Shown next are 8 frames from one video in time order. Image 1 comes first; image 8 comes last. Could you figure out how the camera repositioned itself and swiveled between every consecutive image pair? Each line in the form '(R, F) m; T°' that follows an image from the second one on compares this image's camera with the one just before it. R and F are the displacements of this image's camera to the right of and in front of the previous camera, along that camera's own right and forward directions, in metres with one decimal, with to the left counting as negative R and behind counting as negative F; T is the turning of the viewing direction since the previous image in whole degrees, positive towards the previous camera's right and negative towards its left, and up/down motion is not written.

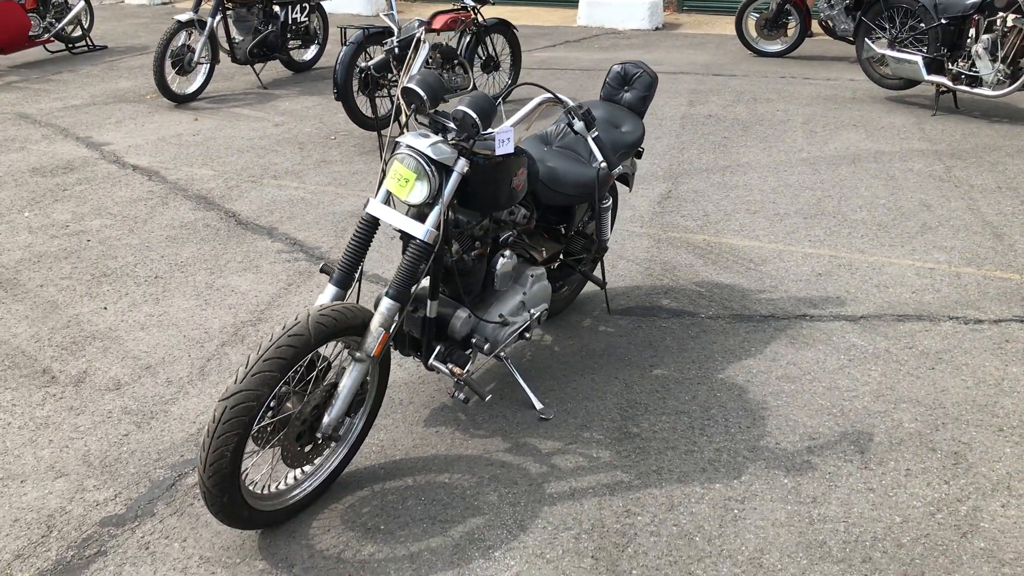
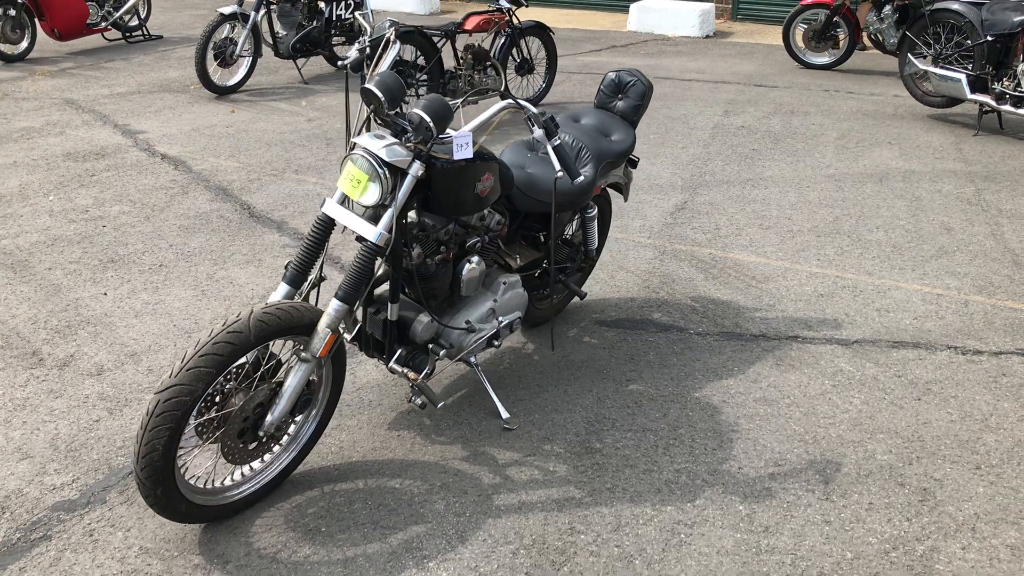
(+0.3, +0.1) m; -4°
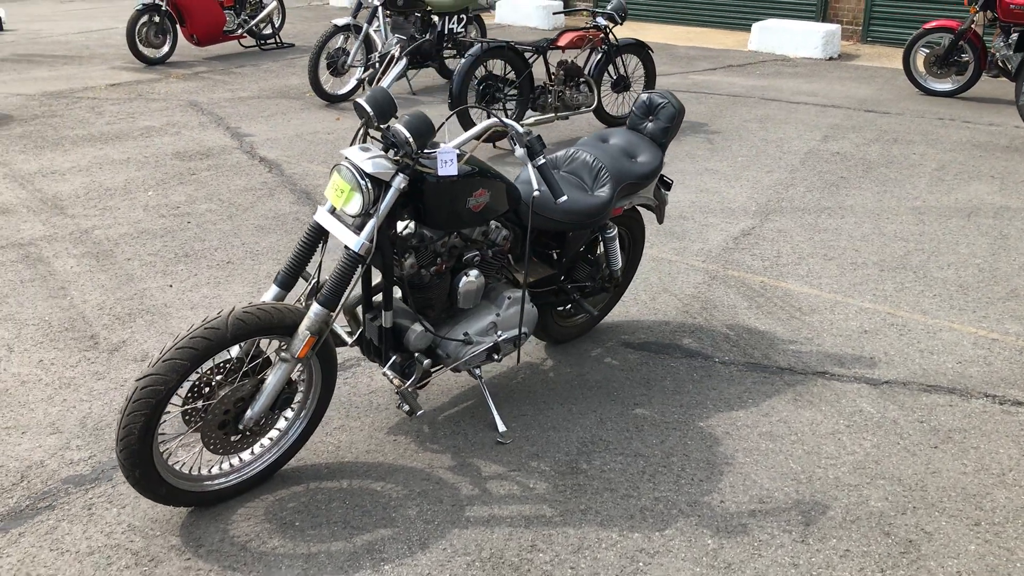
(+0.5, 0.0) m; -8°
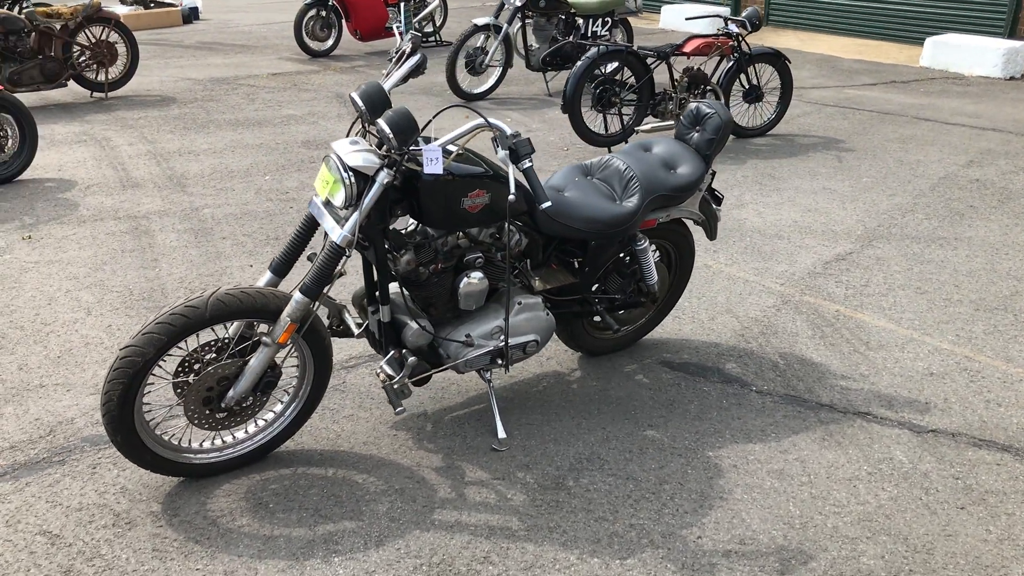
(+0.6, +0.1) m; -10°
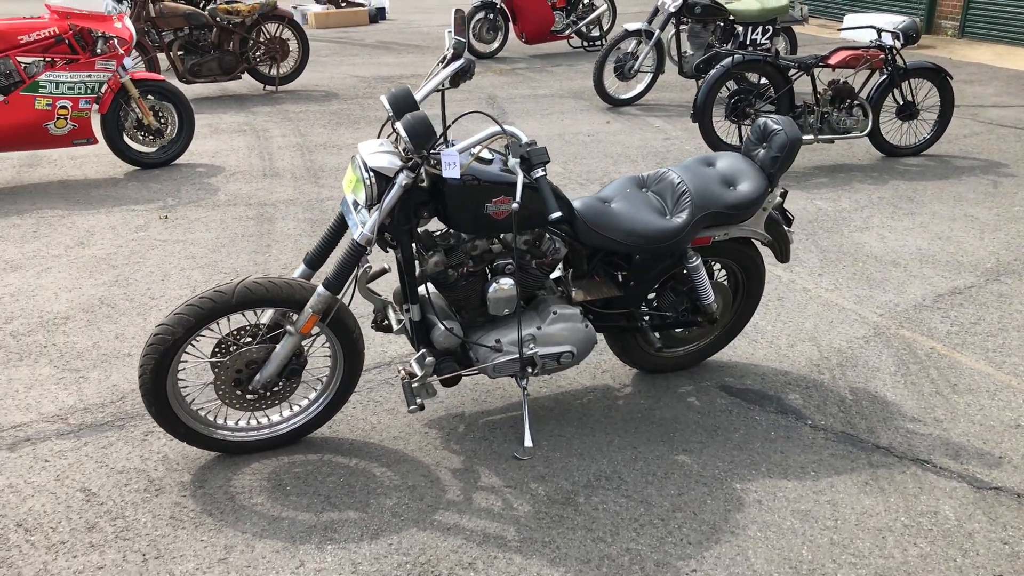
(+0.5, +0.1) m; -11°
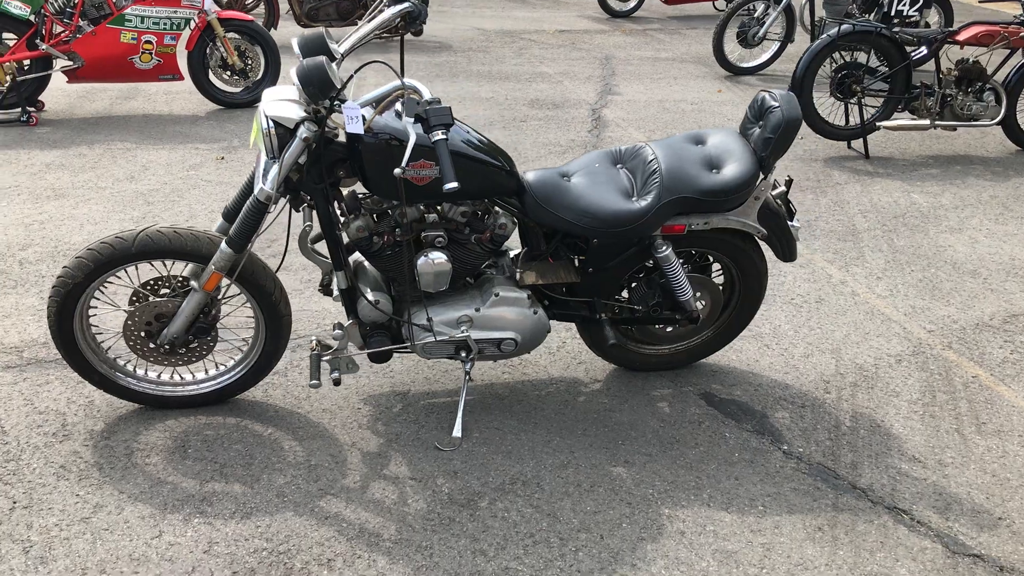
(+0.7, +0.4) m; -10°
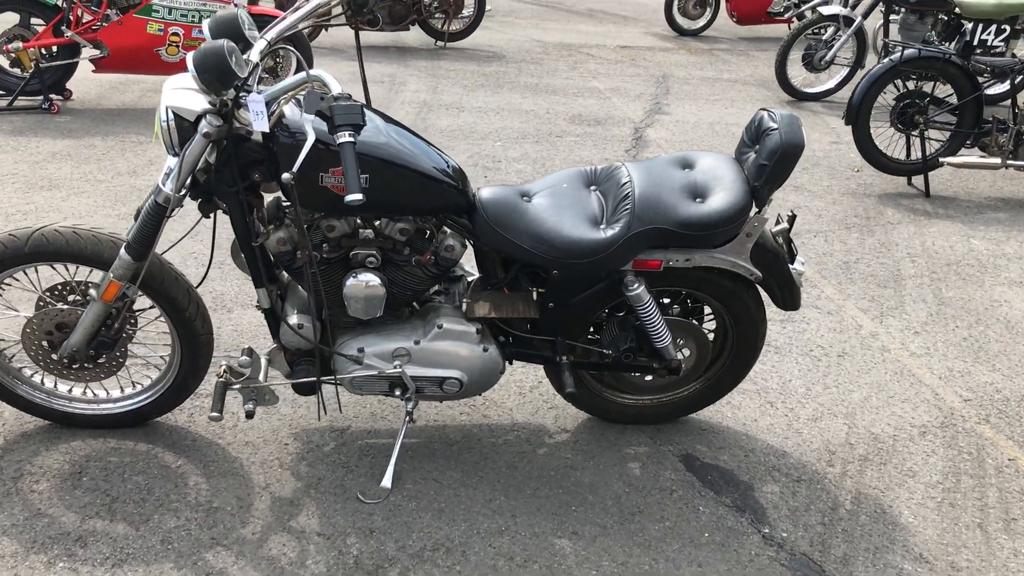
(+0.4, +0.4) m; -4°
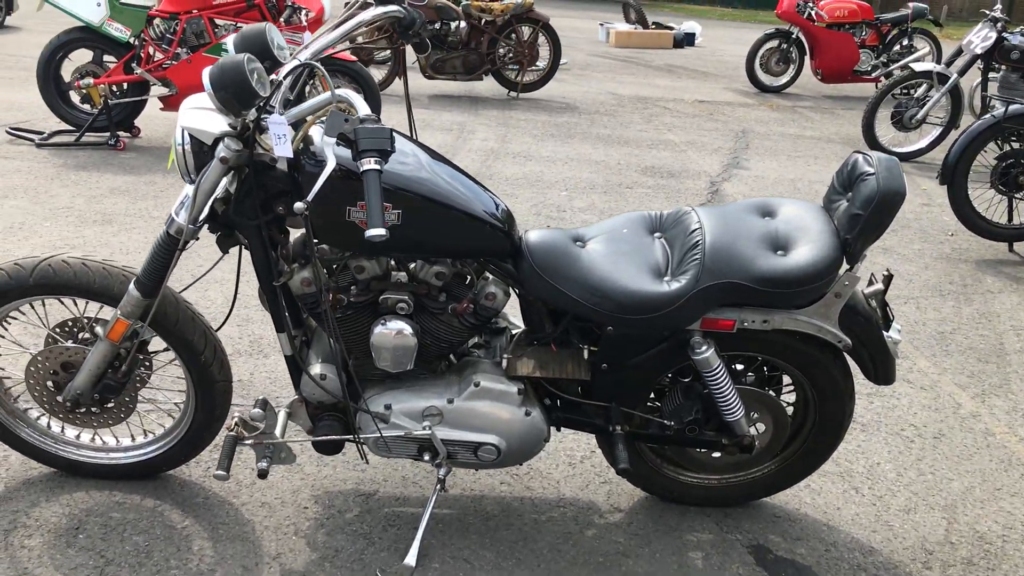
(+0.1, +0.3) m; -4°
